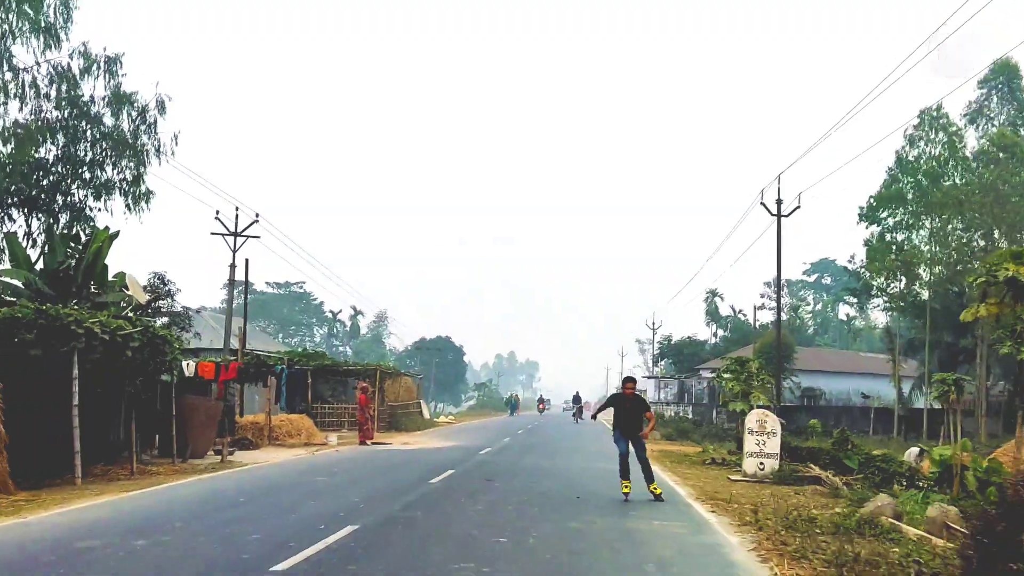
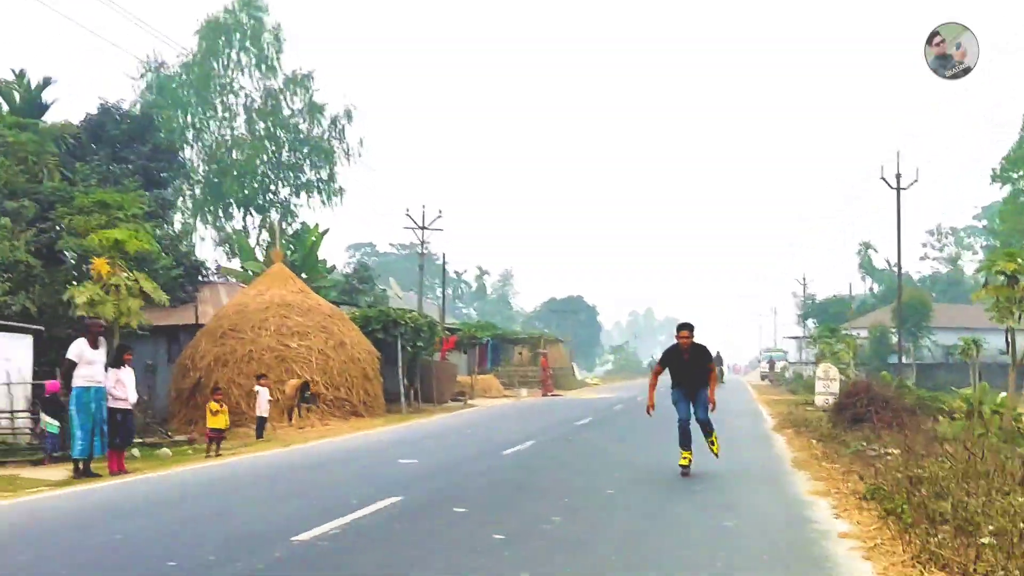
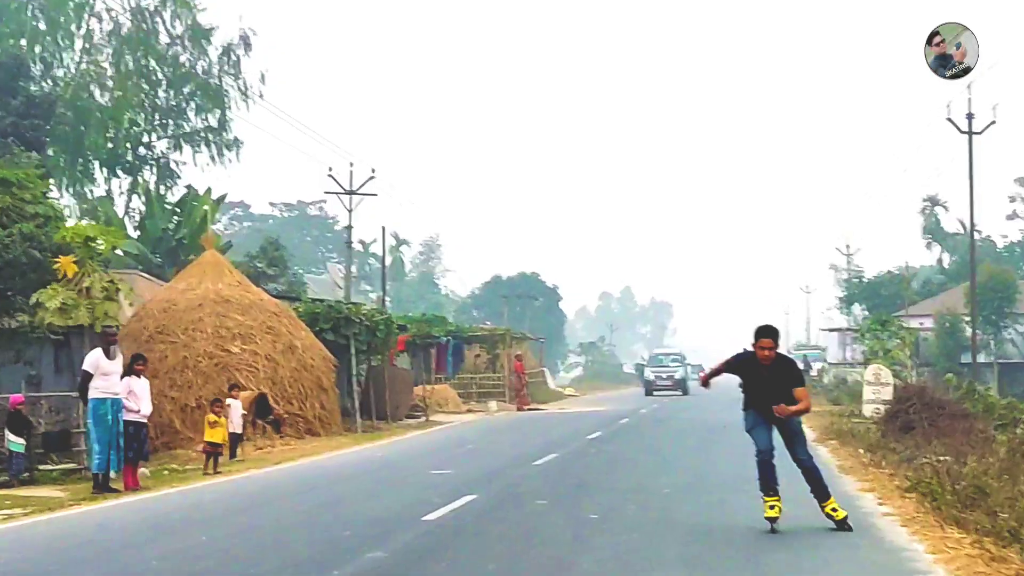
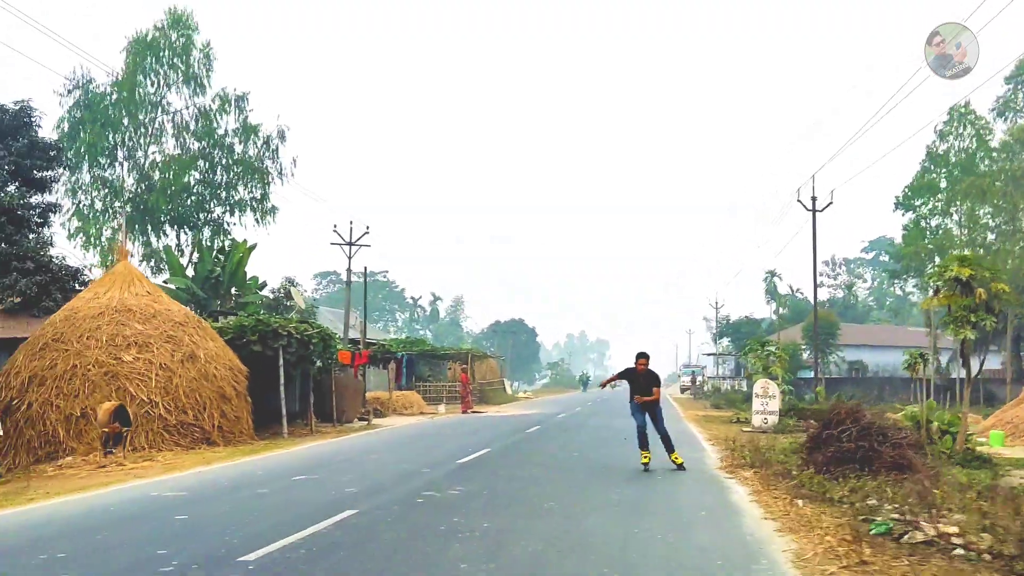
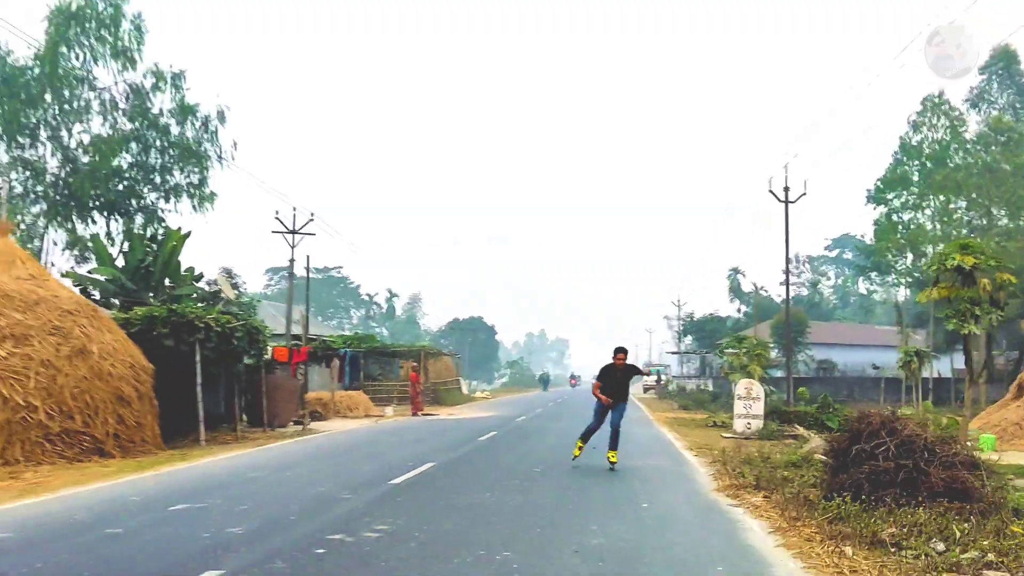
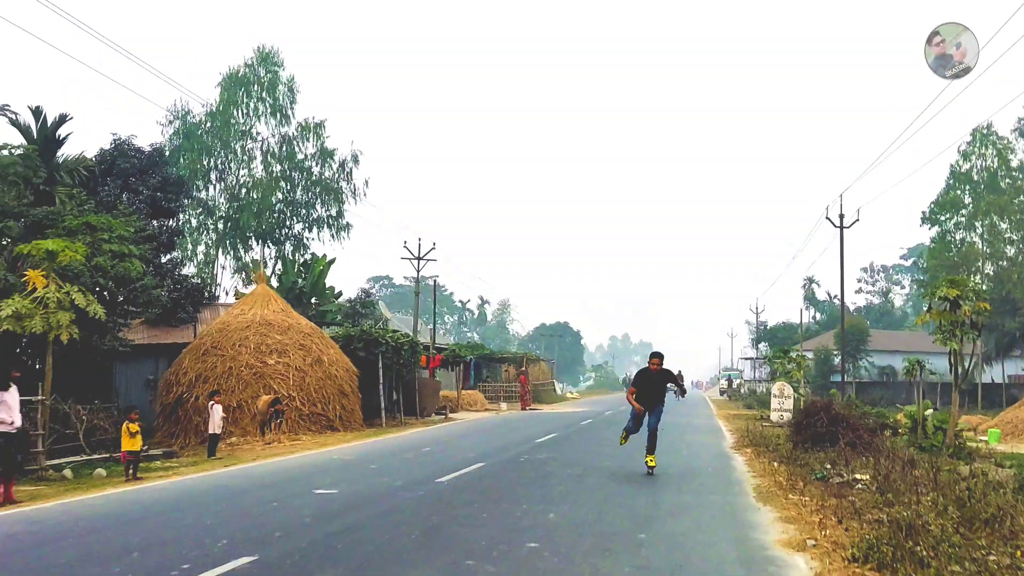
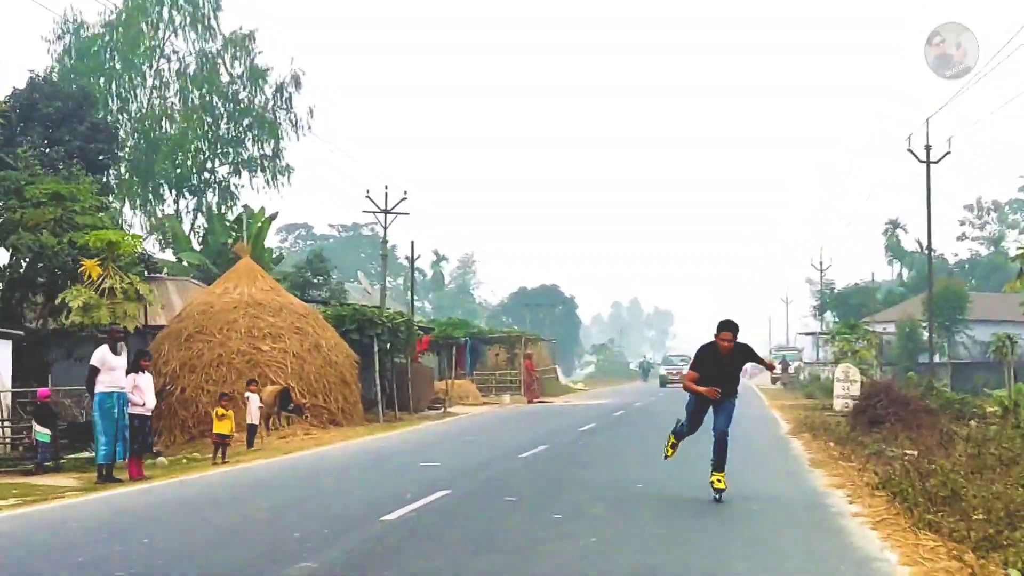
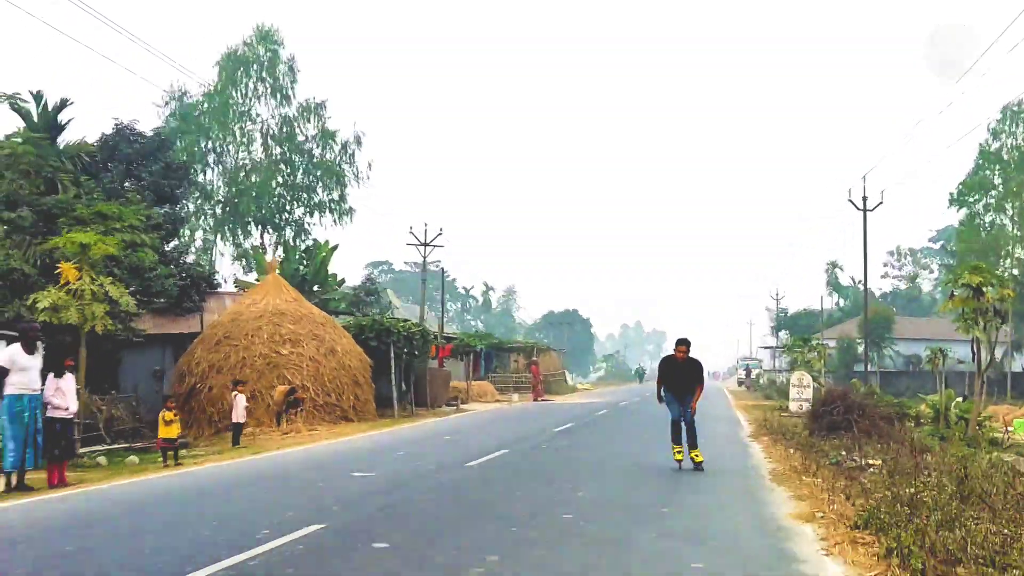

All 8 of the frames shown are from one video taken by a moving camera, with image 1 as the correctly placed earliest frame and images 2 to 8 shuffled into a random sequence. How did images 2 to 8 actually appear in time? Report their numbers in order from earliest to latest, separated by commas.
5, 4, 6, 8, 2, 7, 3
